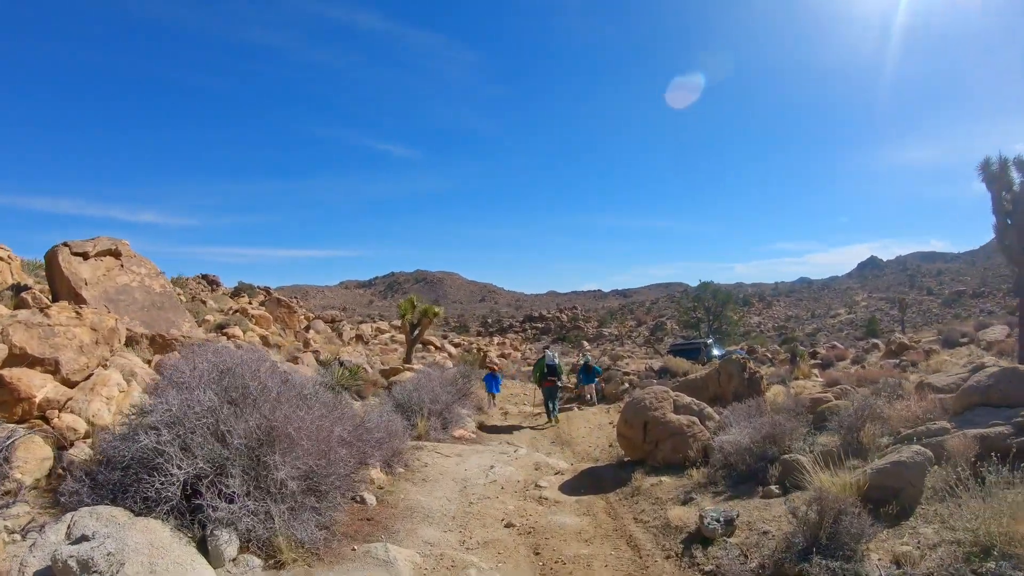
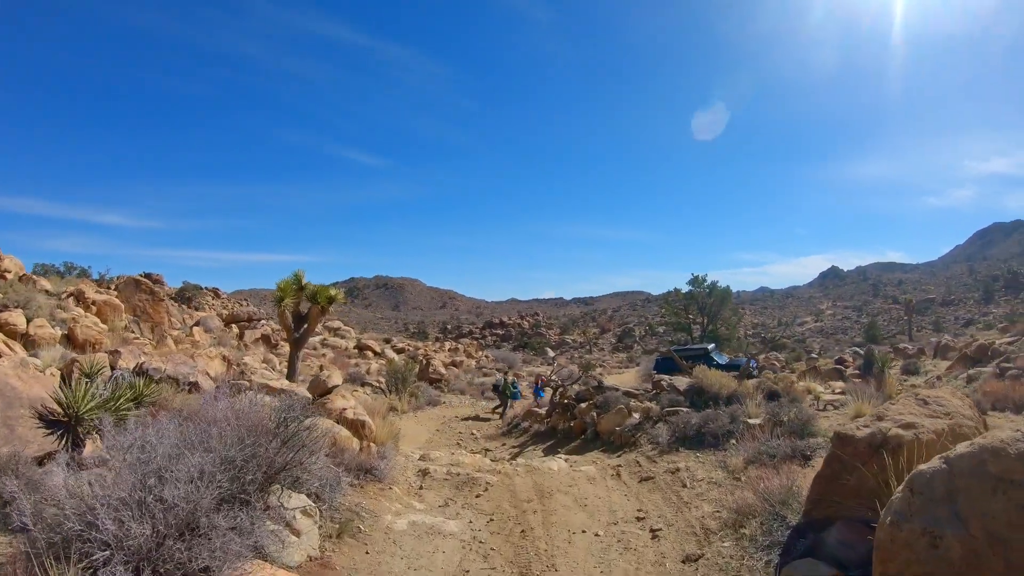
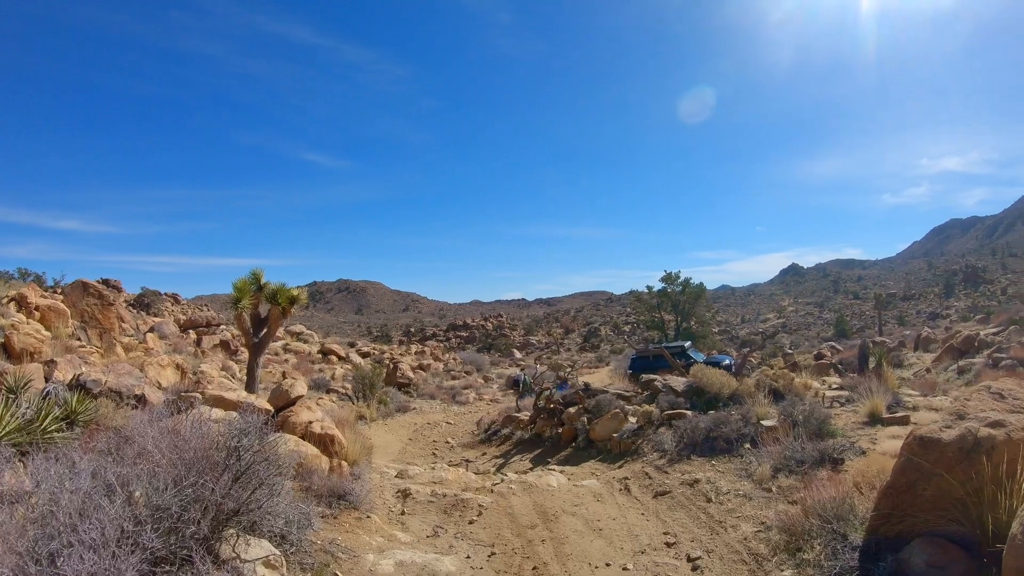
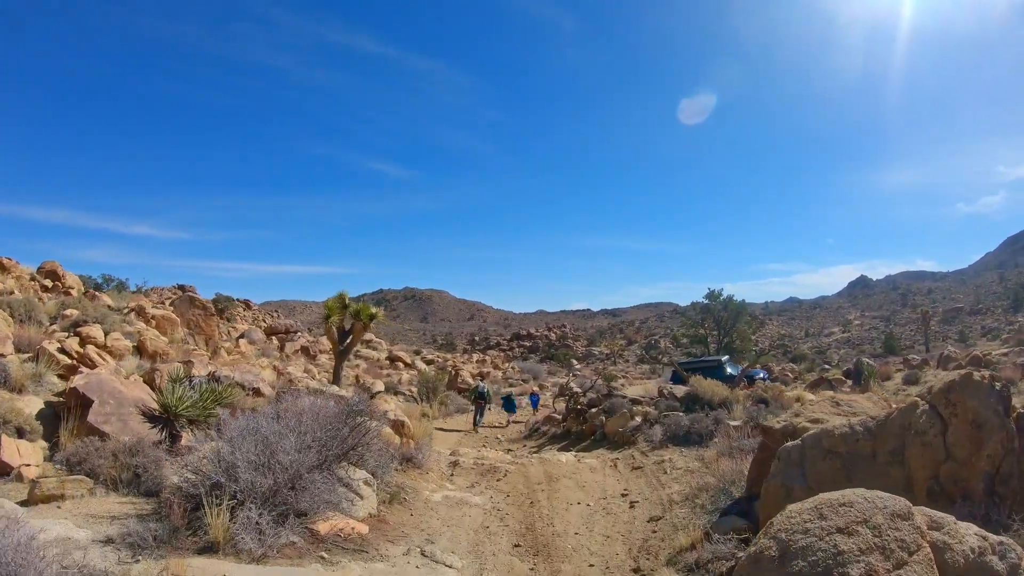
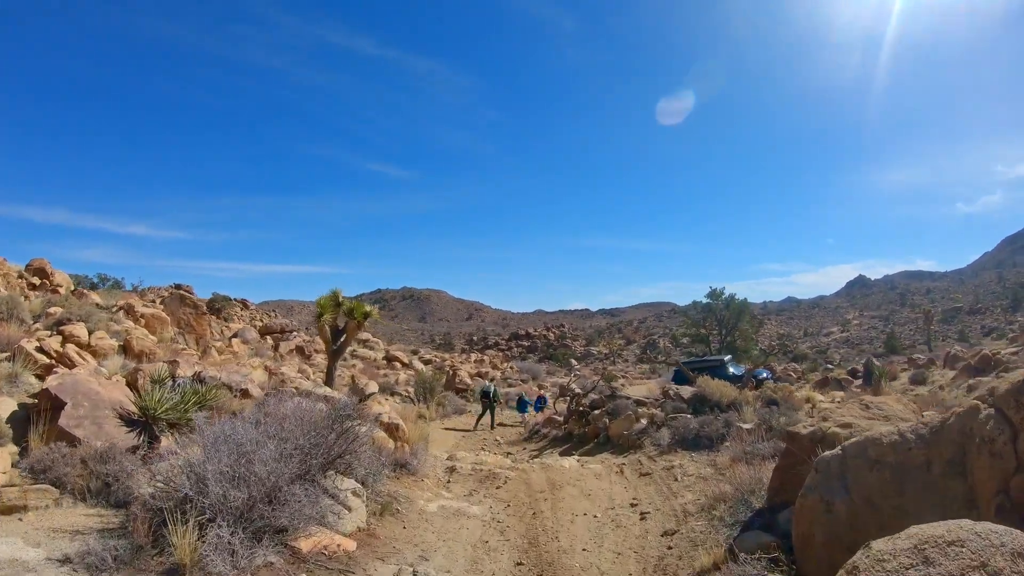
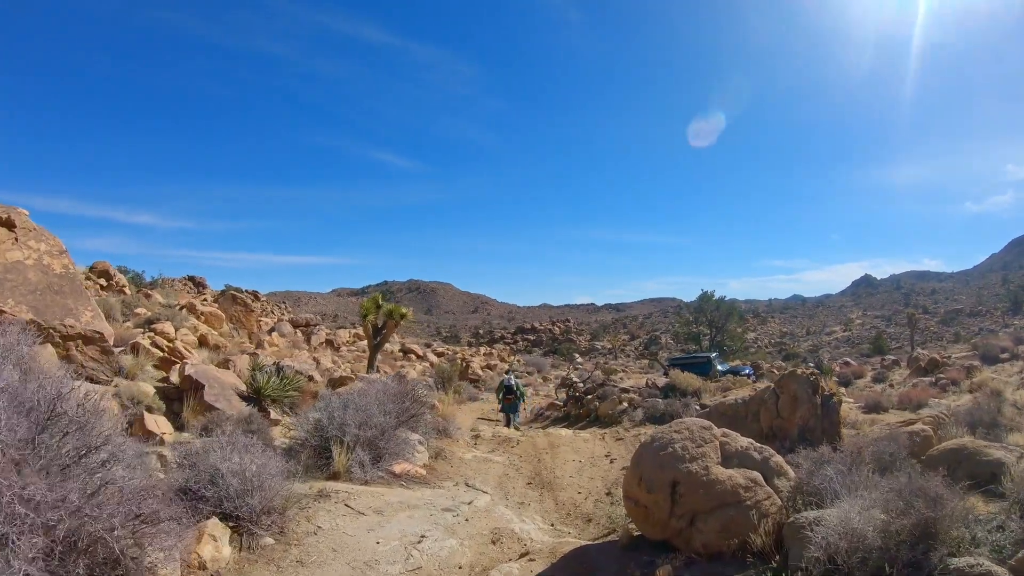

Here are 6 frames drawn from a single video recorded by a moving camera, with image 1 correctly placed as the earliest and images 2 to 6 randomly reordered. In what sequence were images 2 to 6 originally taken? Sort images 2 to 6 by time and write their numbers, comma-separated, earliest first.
6, 4, 5, 2, 3
